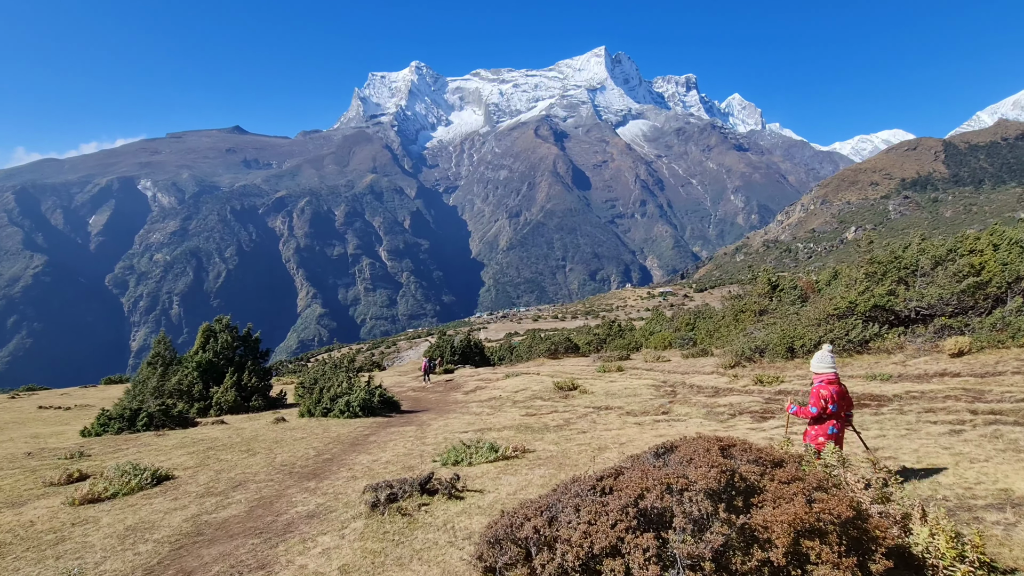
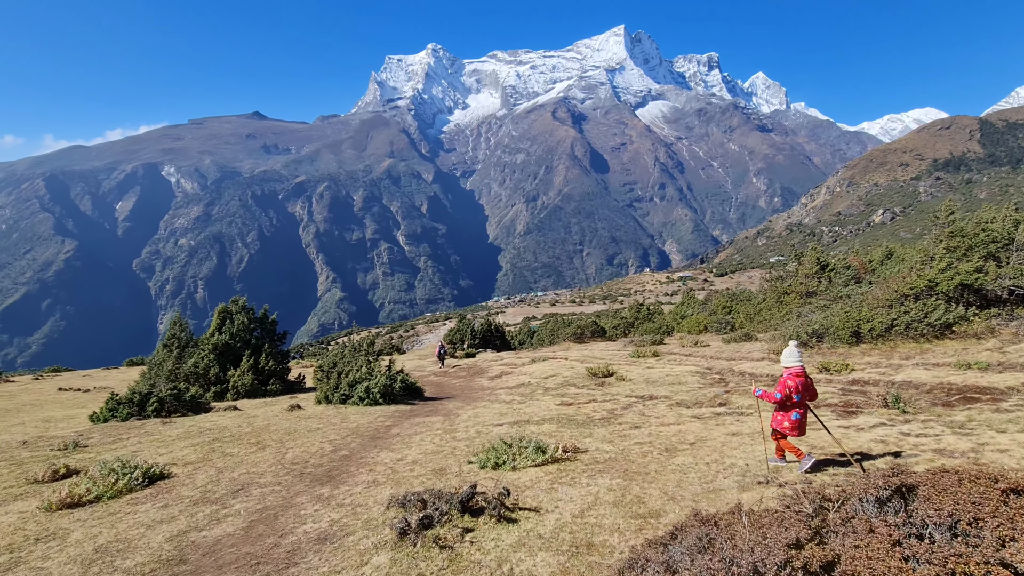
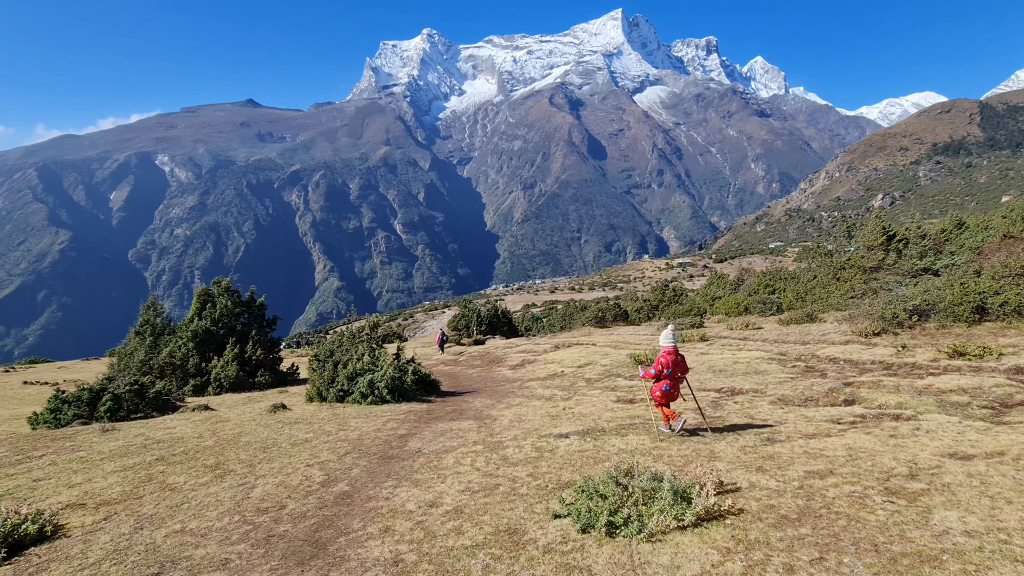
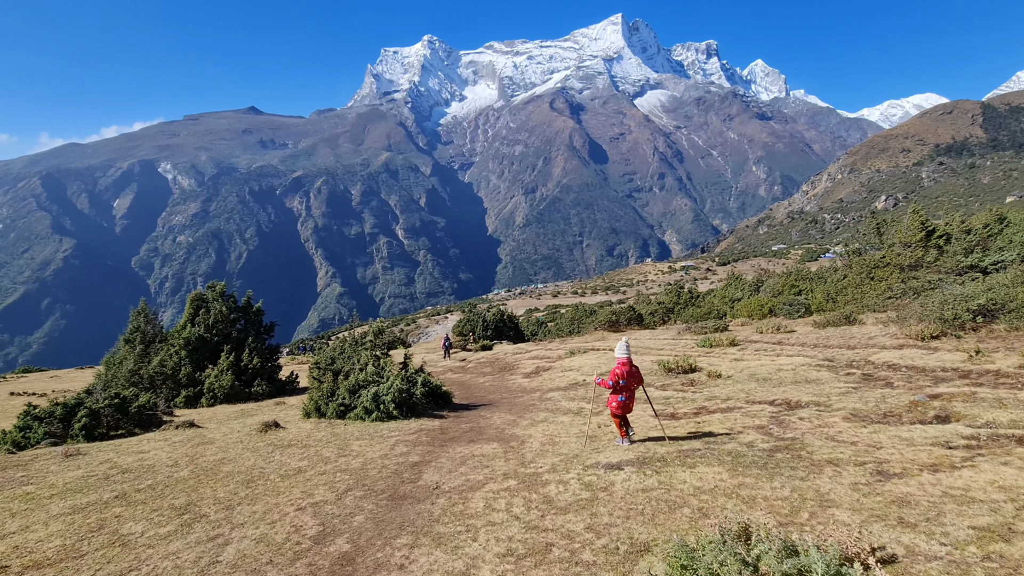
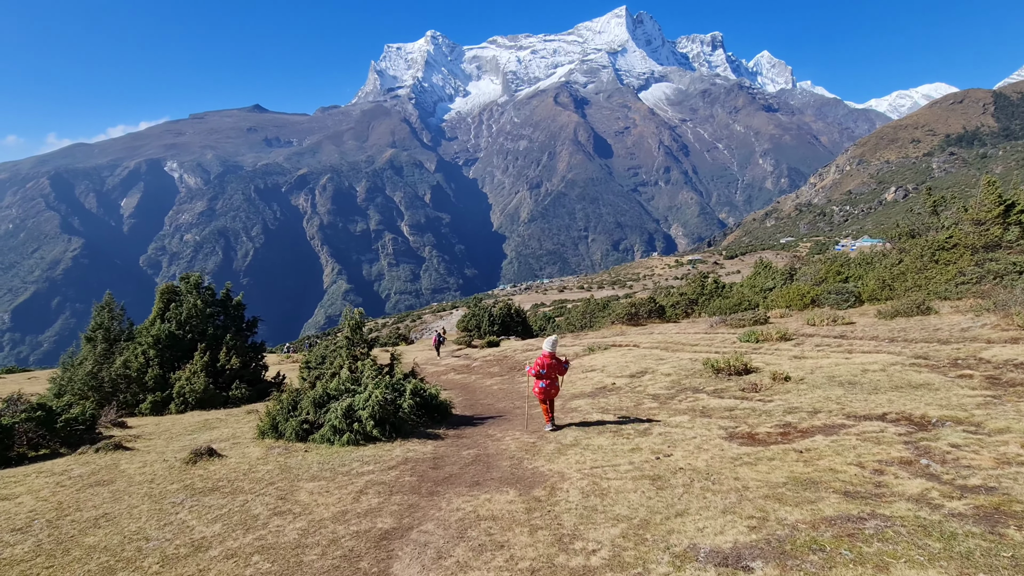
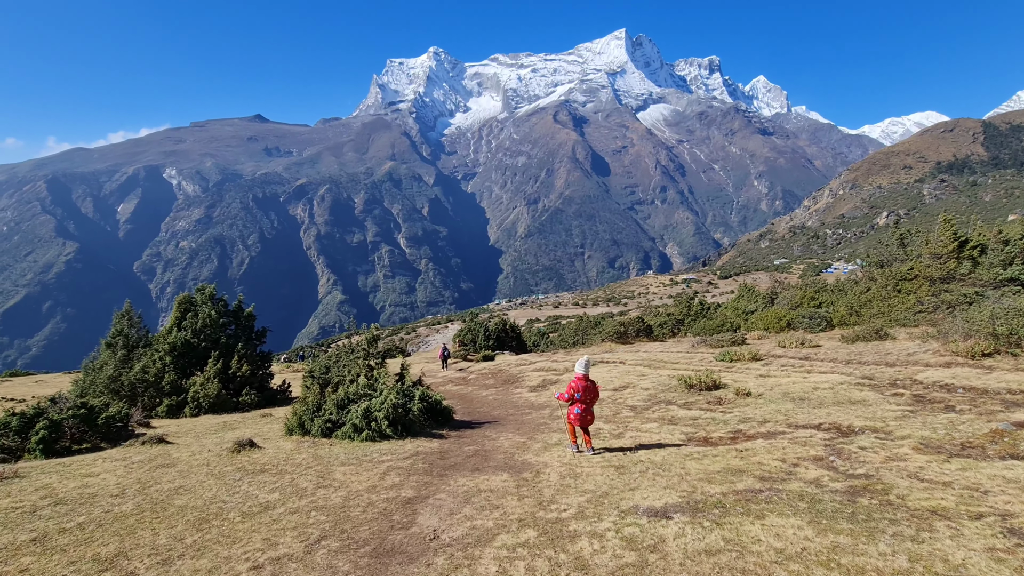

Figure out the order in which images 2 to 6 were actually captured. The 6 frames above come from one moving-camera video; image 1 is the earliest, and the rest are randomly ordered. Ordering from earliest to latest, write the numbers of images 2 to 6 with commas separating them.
2, 3, 4, 6, 5
